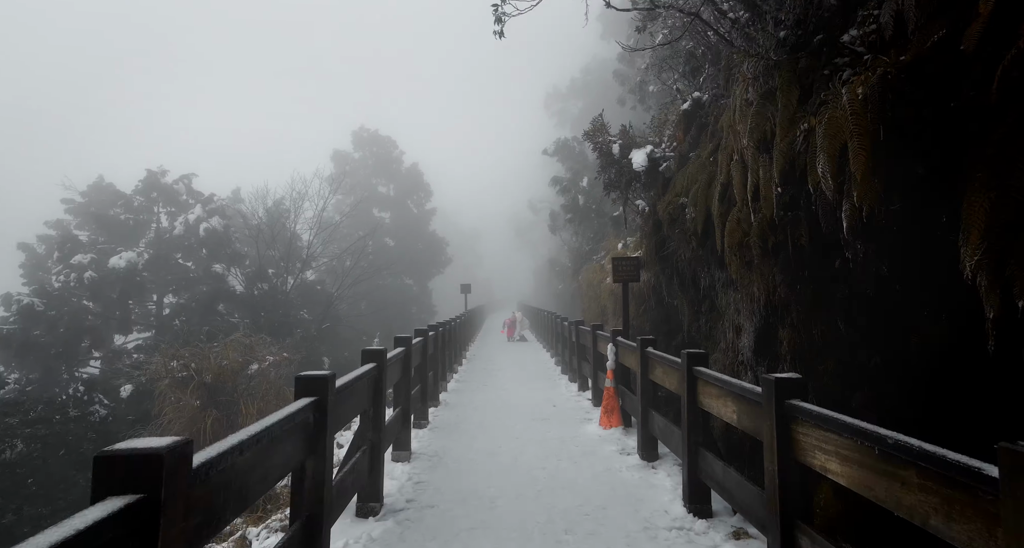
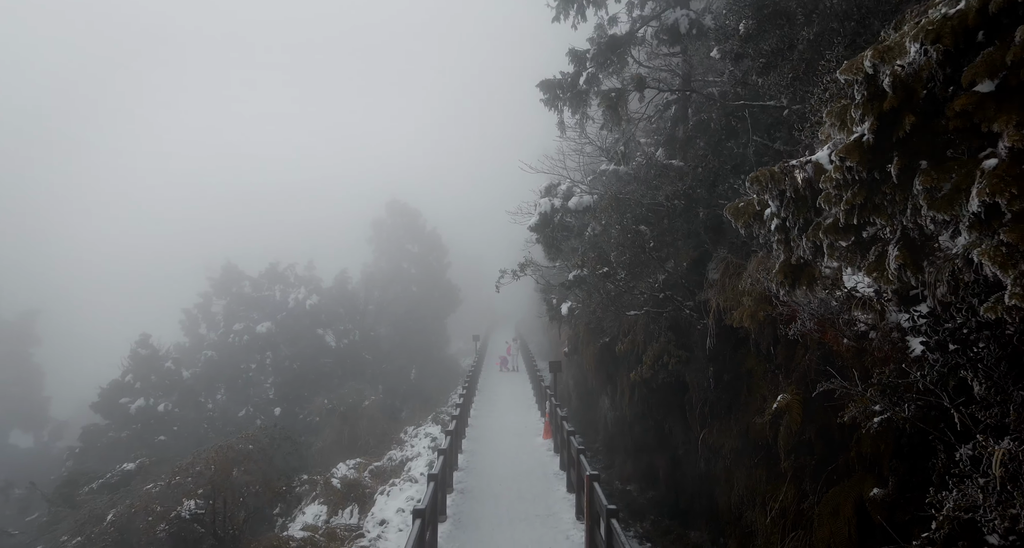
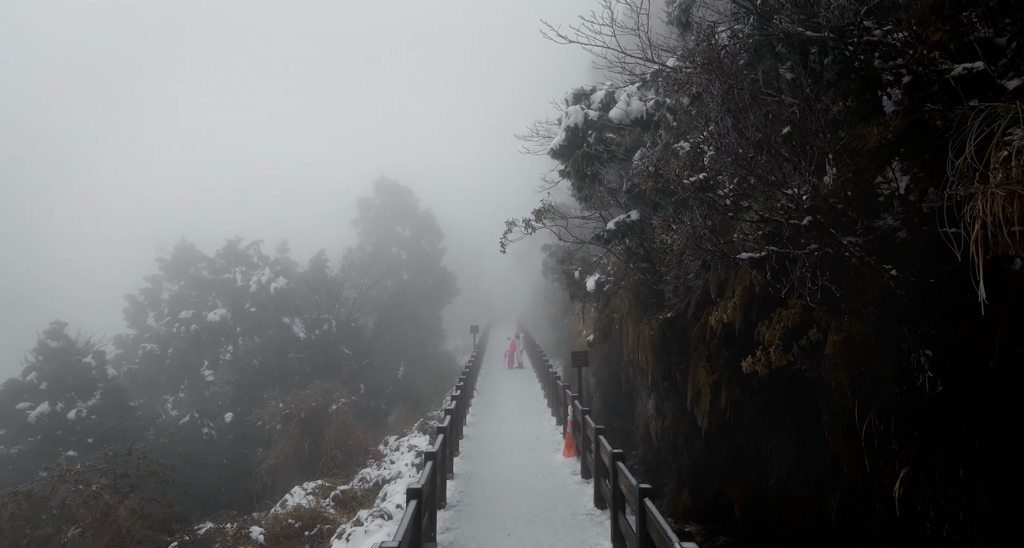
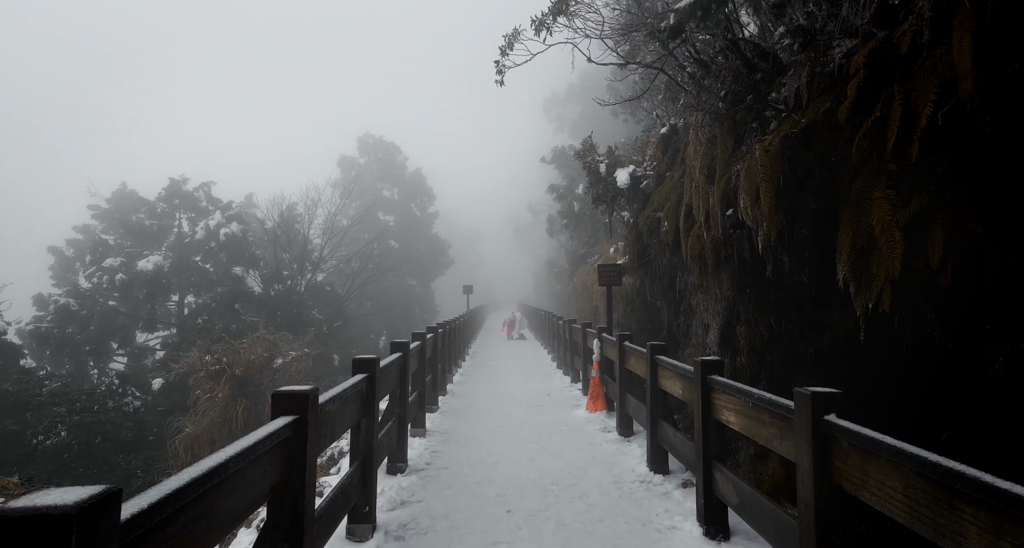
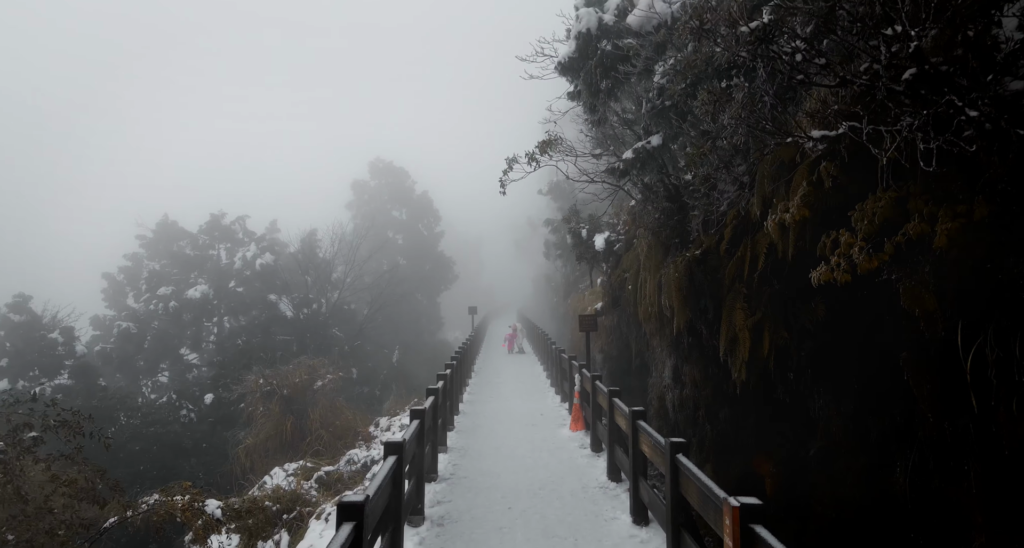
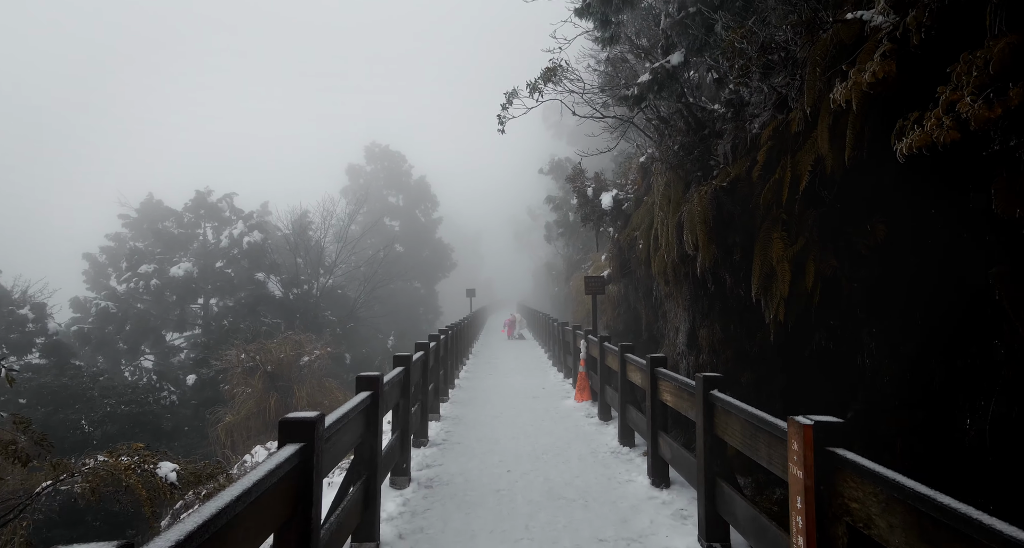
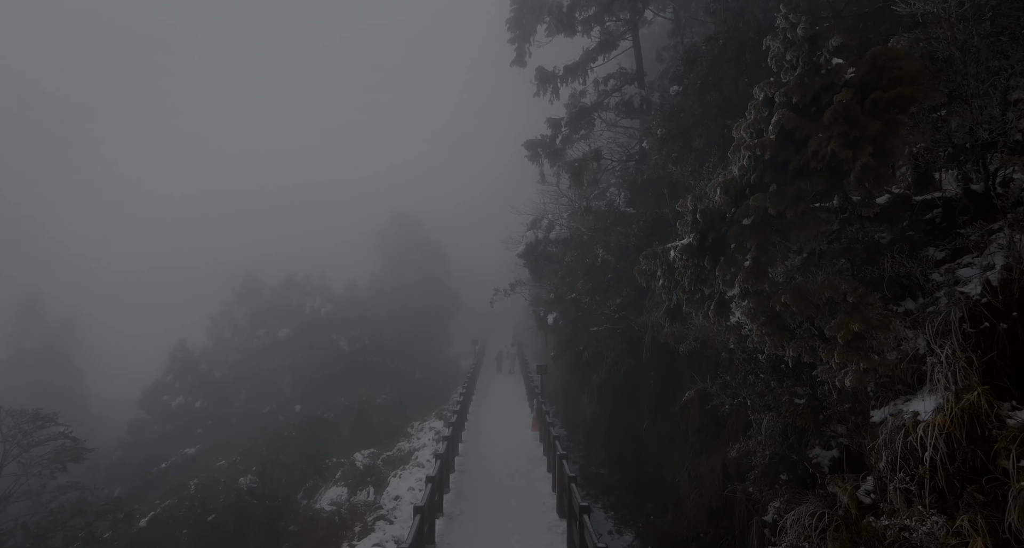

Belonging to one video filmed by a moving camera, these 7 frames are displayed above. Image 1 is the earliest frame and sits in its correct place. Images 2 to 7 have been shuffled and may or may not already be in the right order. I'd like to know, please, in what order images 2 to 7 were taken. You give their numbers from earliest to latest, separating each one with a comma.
4, 6, 5, 3, 2, 7
